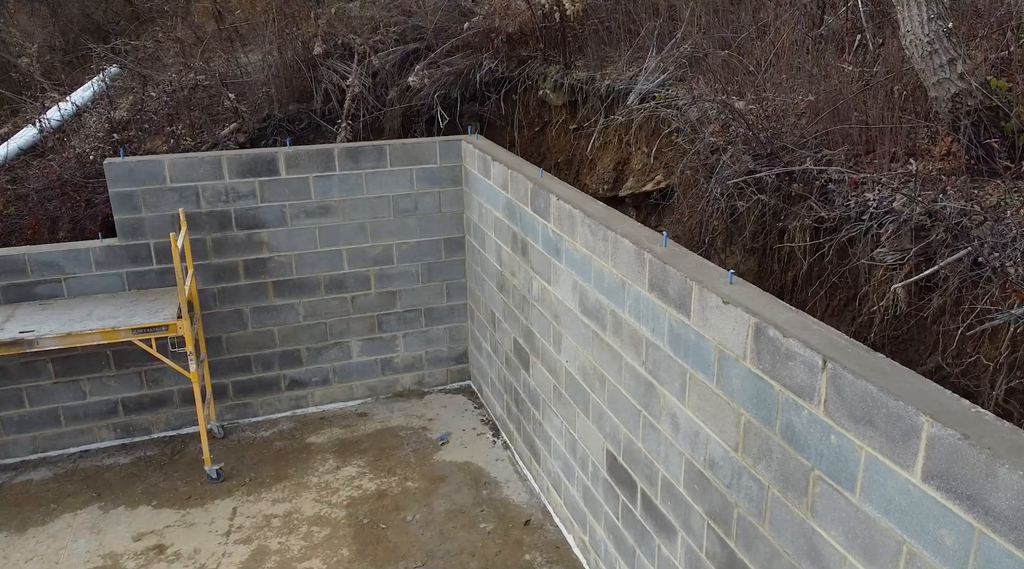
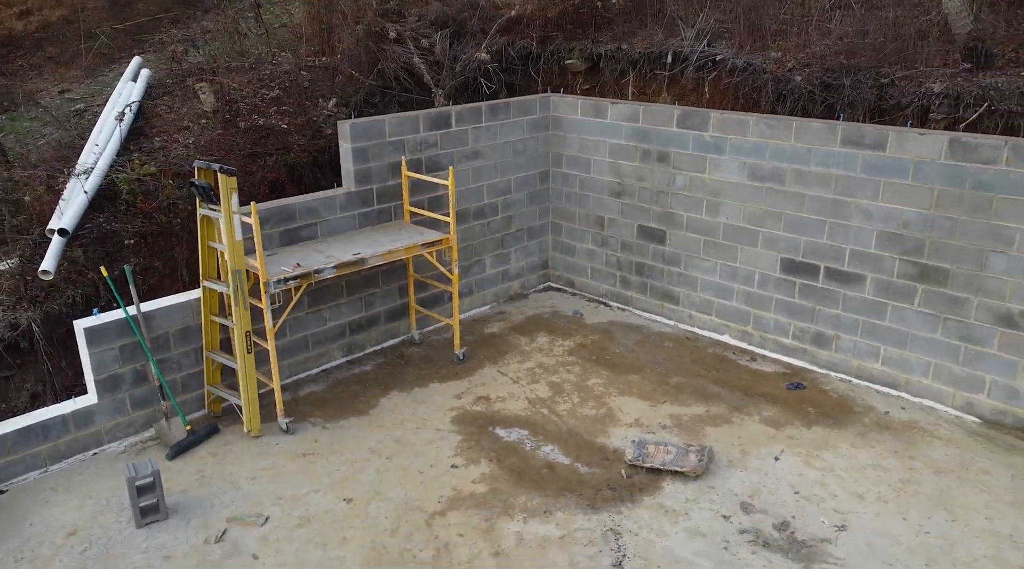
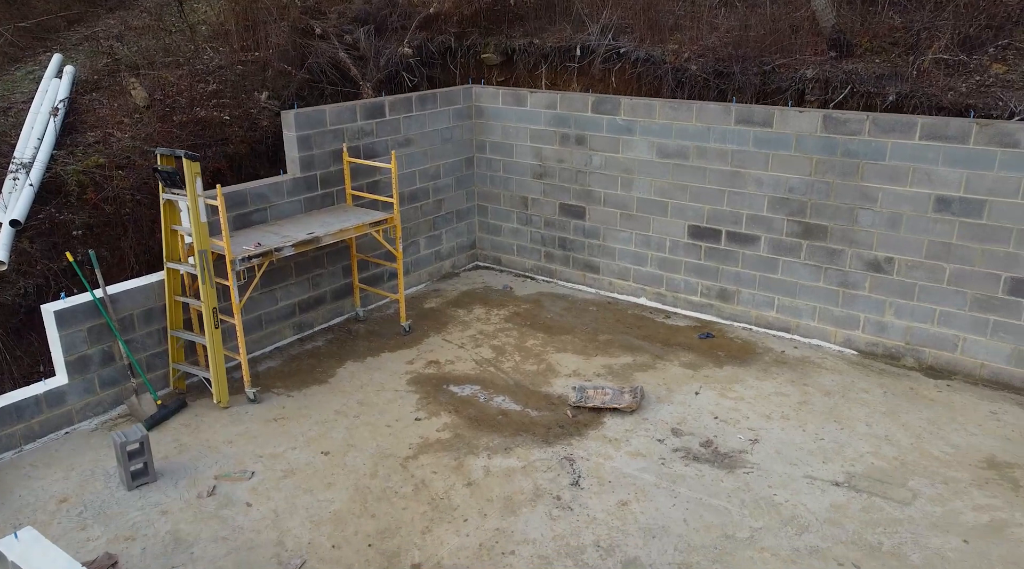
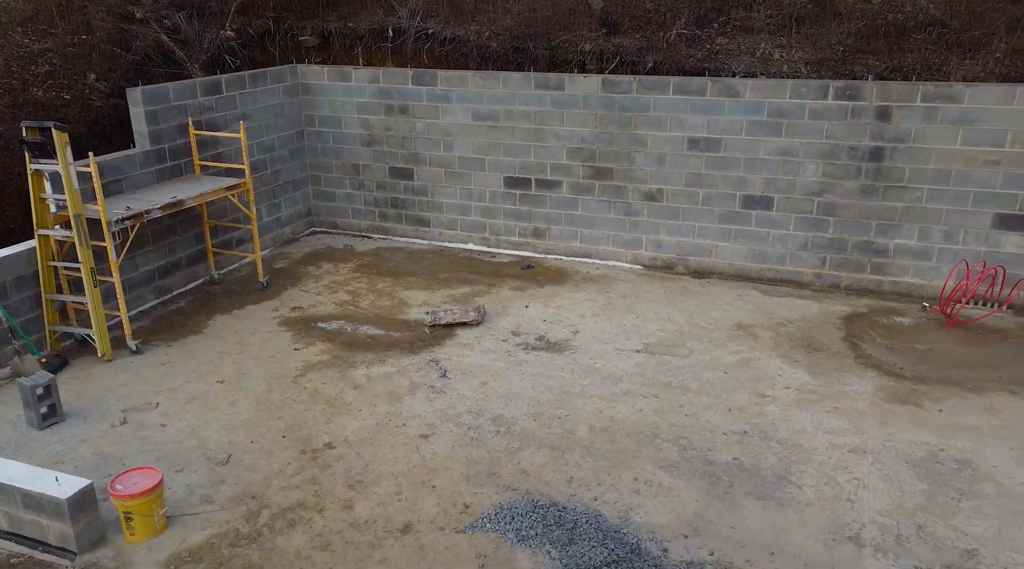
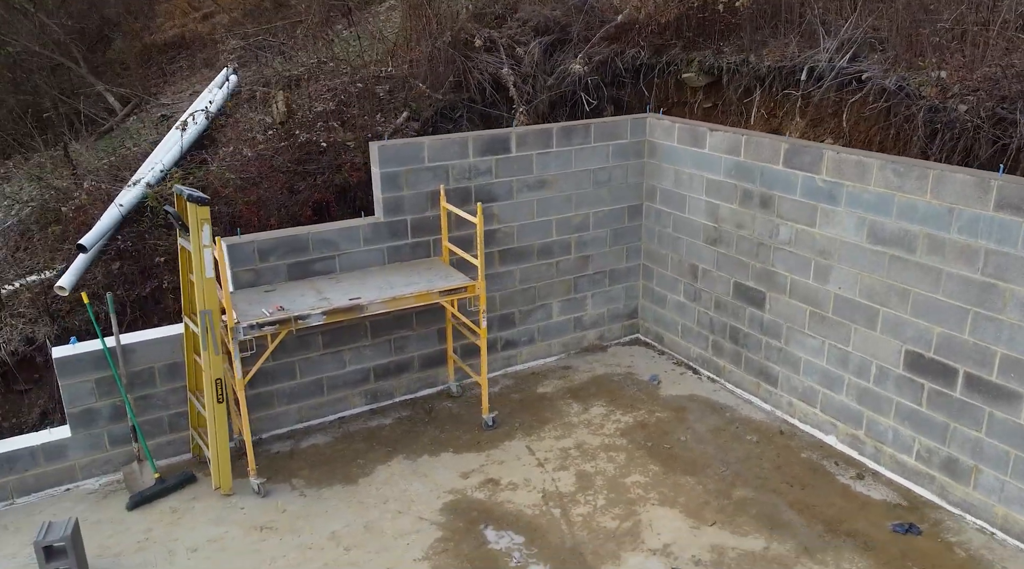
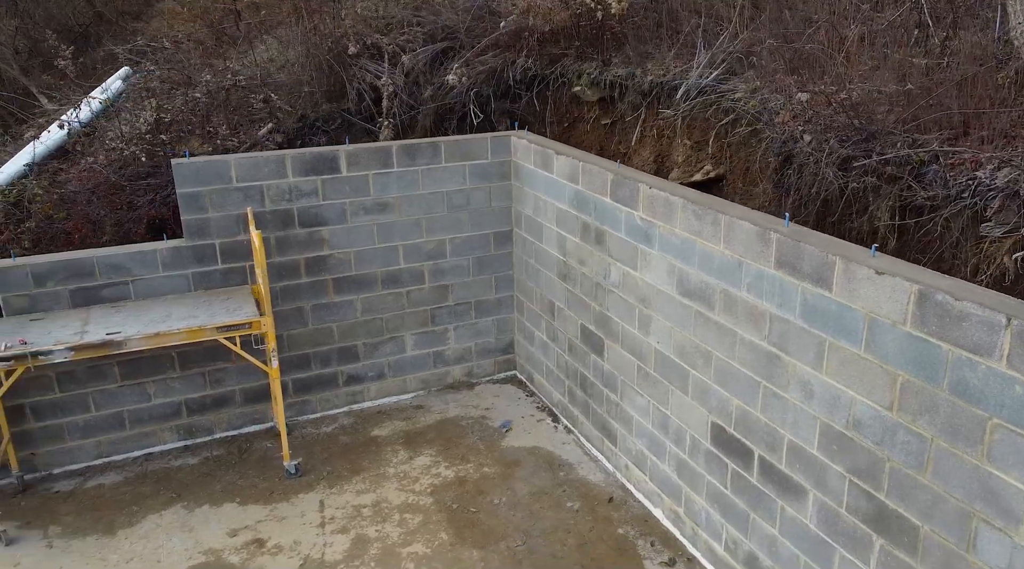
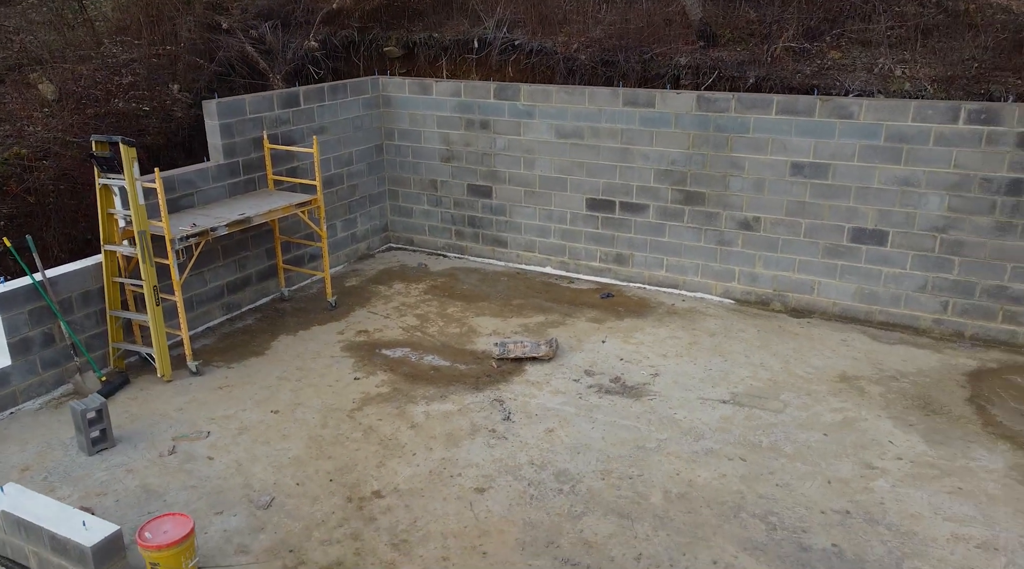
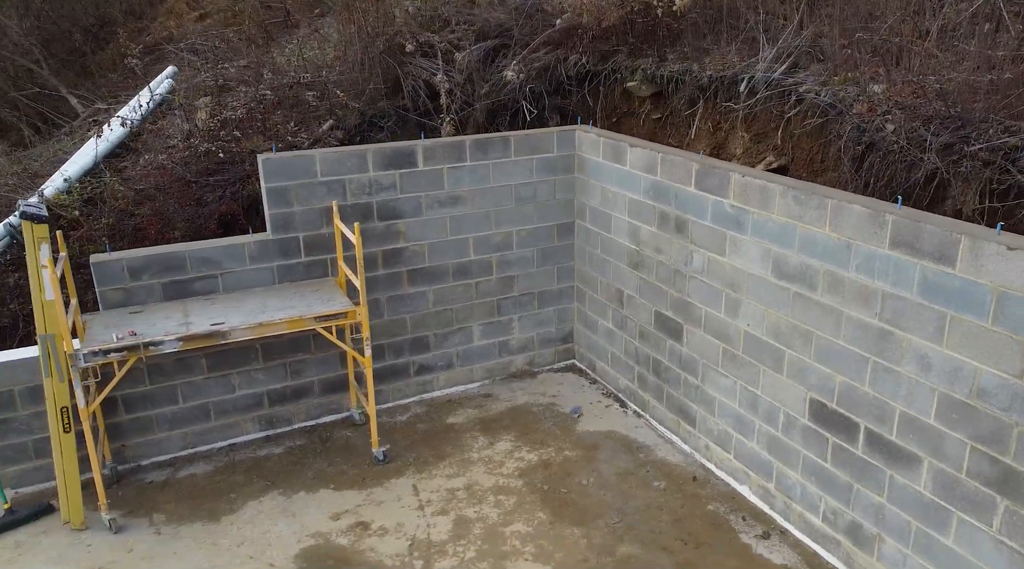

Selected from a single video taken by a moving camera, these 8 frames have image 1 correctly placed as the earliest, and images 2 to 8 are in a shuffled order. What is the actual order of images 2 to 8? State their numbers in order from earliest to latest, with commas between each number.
6, 8, 5, 2, 3, 7, 4
